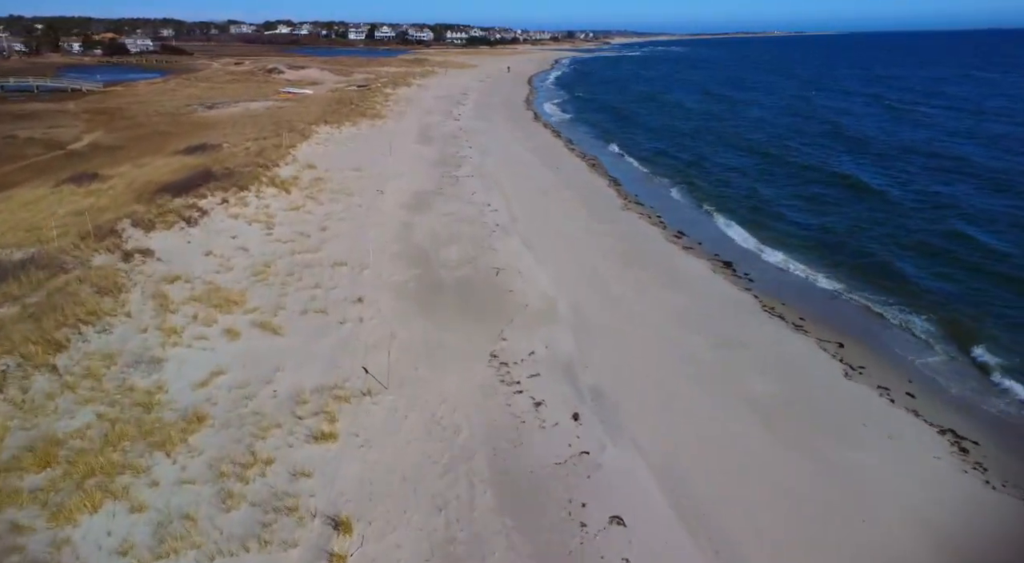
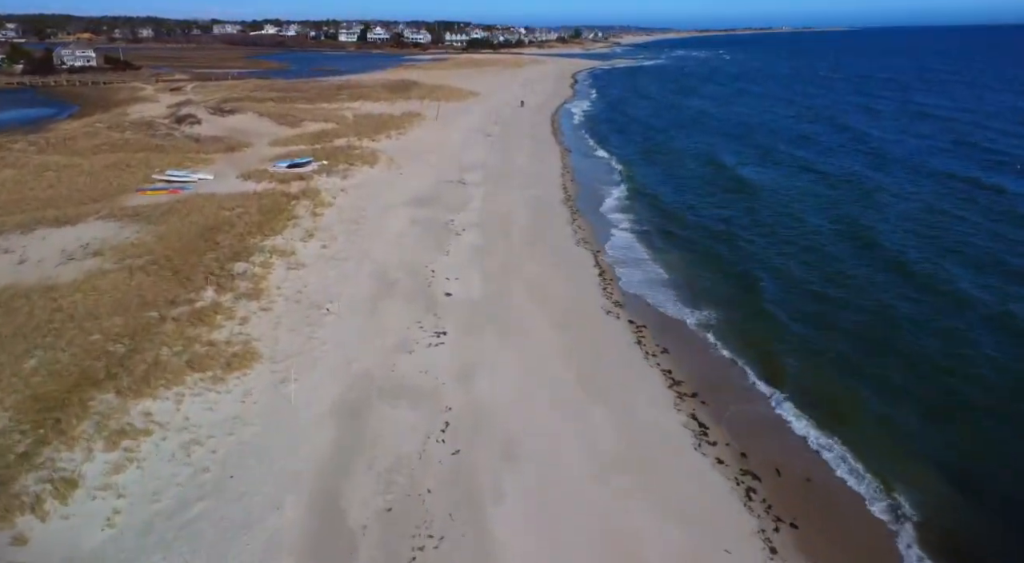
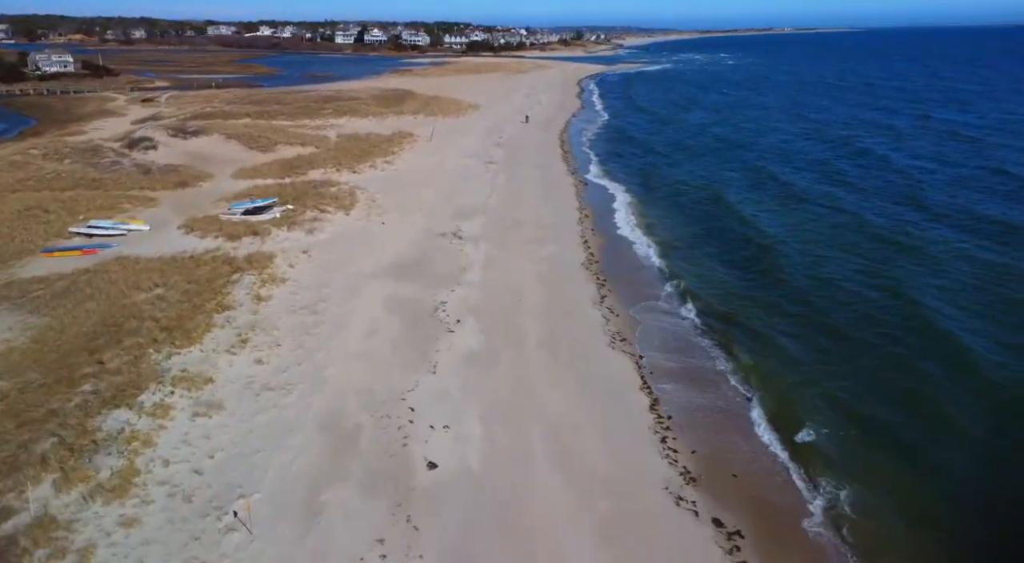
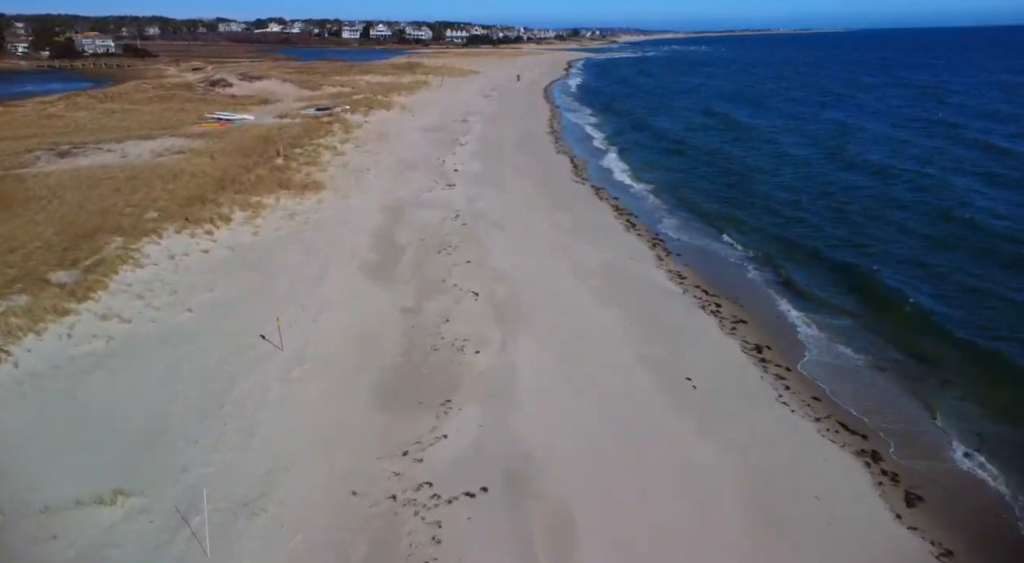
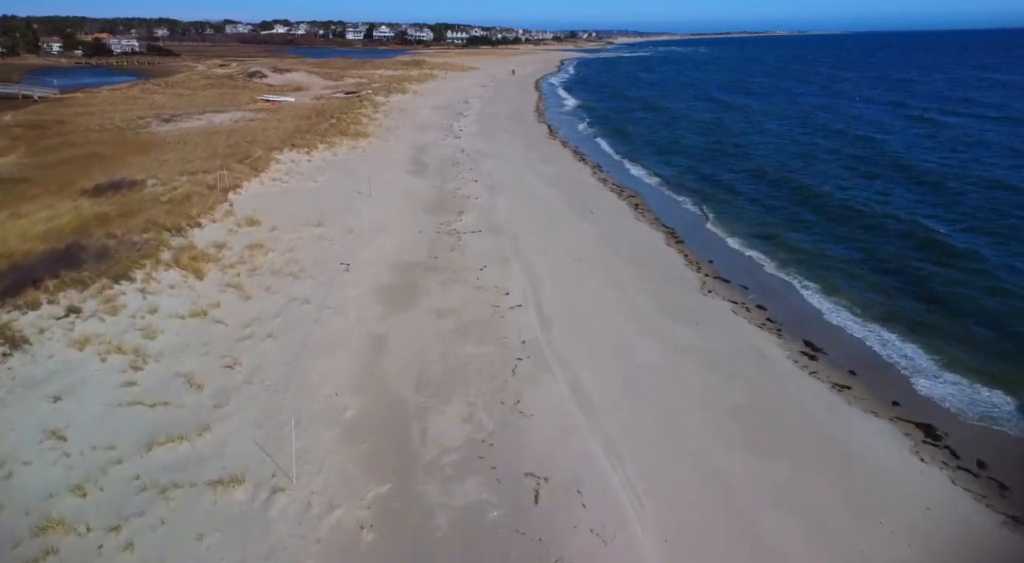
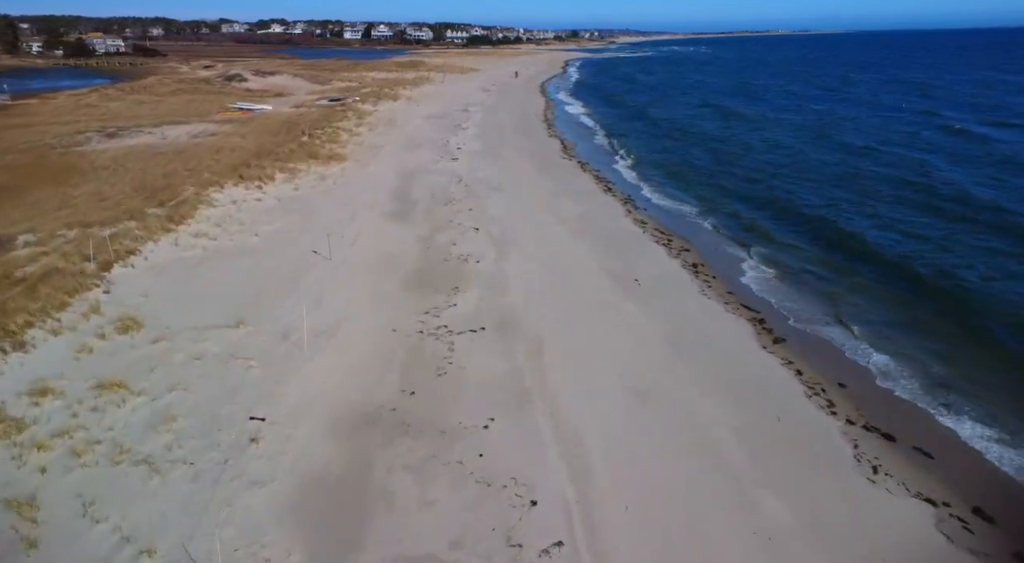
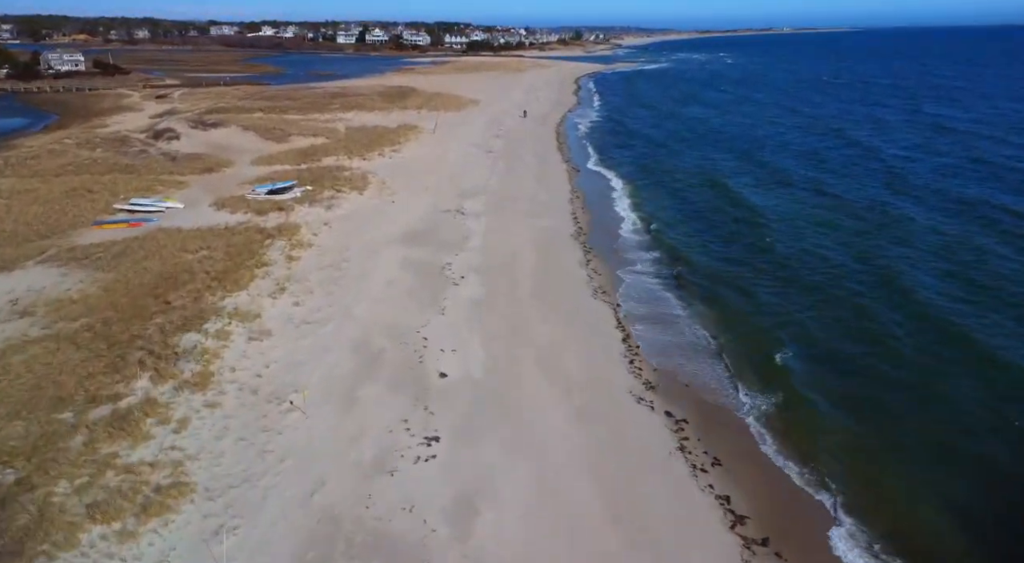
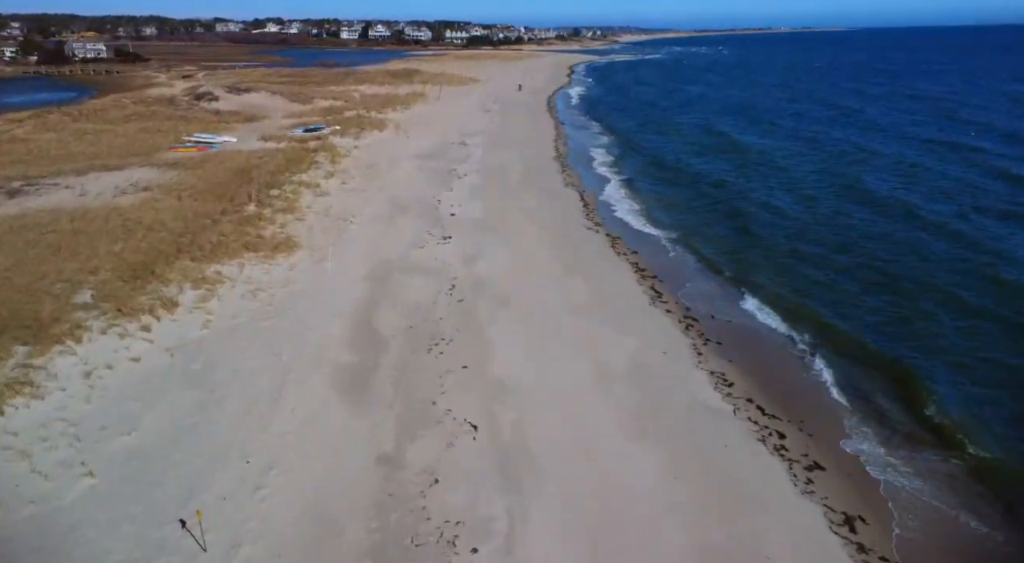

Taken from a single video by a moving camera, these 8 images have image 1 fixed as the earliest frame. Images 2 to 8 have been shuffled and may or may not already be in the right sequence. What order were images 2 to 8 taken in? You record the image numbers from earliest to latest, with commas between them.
5, 6, 4, 8, 2, 7, 3
